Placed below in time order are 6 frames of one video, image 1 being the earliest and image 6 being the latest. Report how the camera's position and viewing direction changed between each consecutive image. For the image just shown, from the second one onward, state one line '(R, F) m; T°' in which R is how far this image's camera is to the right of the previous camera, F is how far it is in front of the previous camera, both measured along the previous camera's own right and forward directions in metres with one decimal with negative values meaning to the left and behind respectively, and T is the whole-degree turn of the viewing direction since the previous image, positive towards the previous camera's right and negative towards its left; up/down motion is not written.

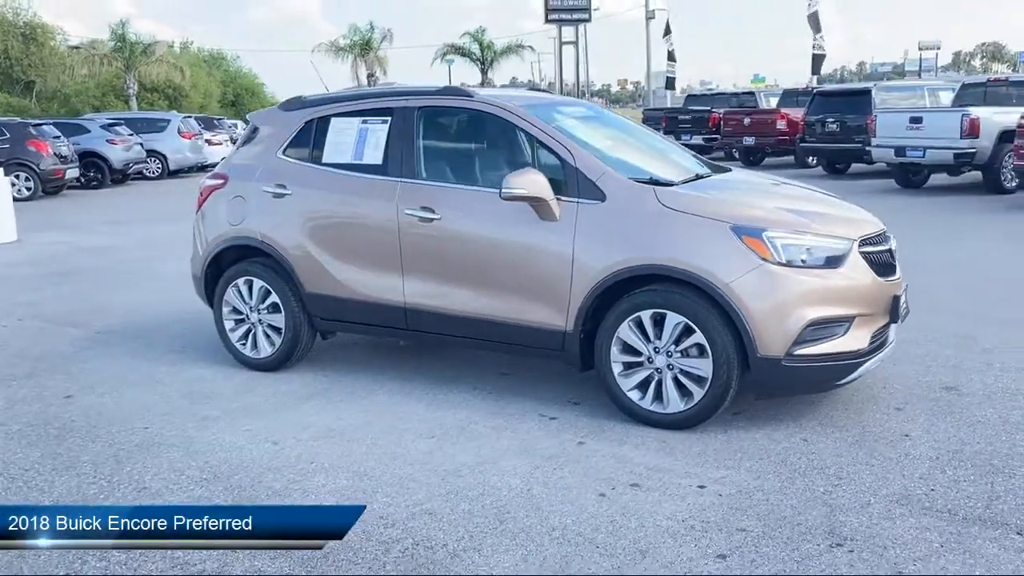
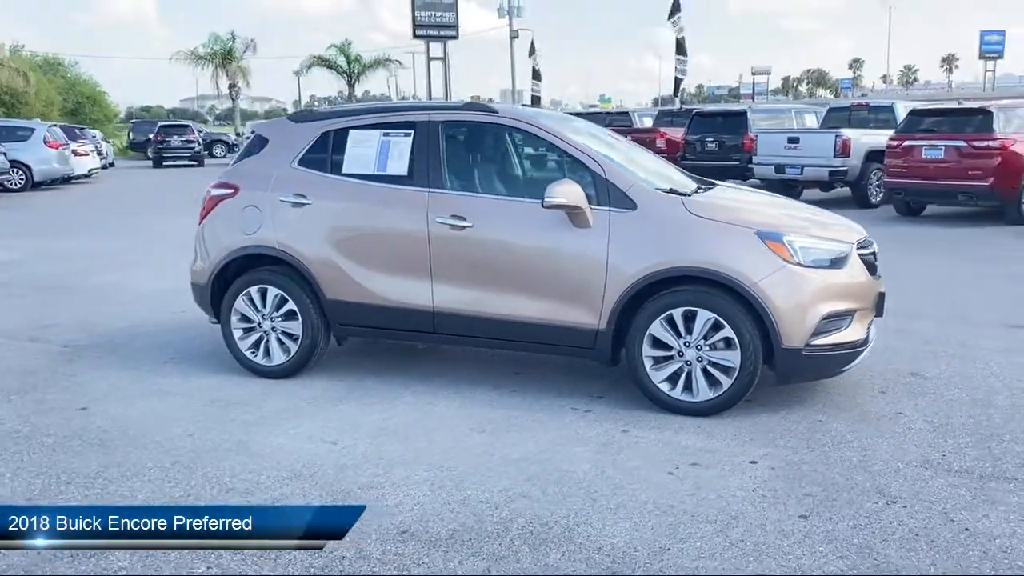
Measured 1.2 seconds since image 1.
(-1.2, -0.3) m; +9°
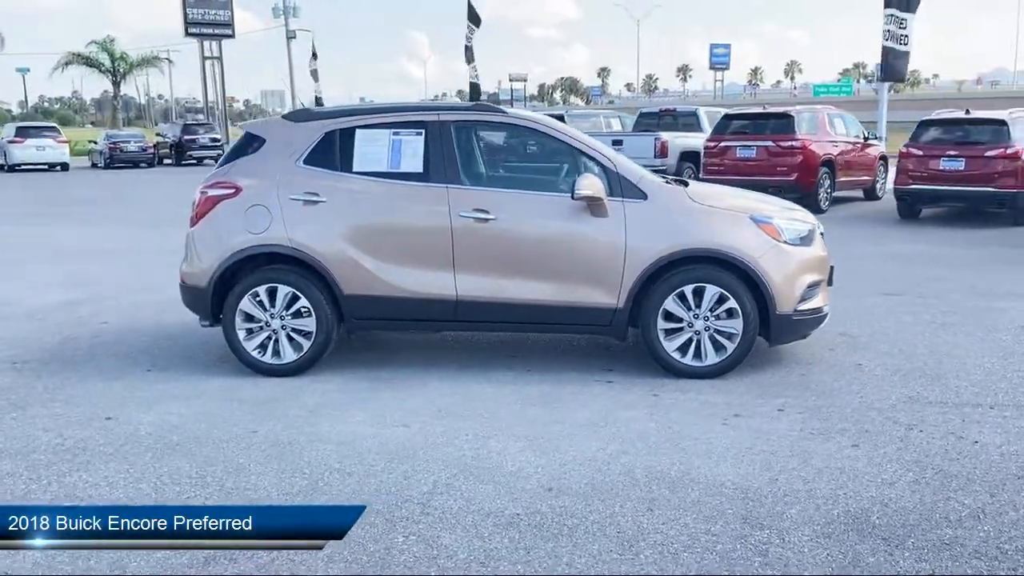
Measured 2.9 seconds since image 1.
(-1.8, -0.3) m; +15°
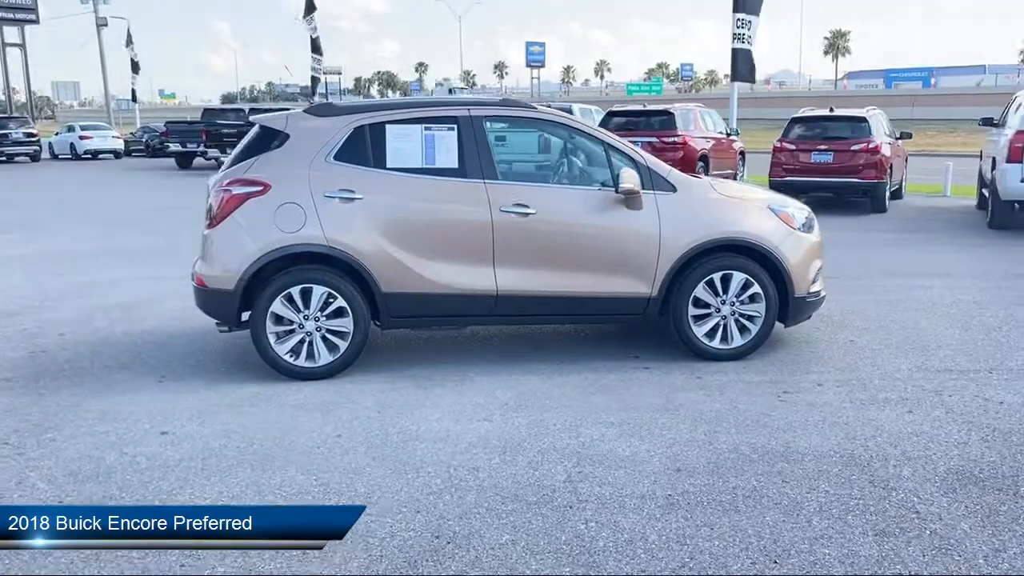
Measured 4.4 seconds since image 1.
(-1.6, +0.1) m; +12°
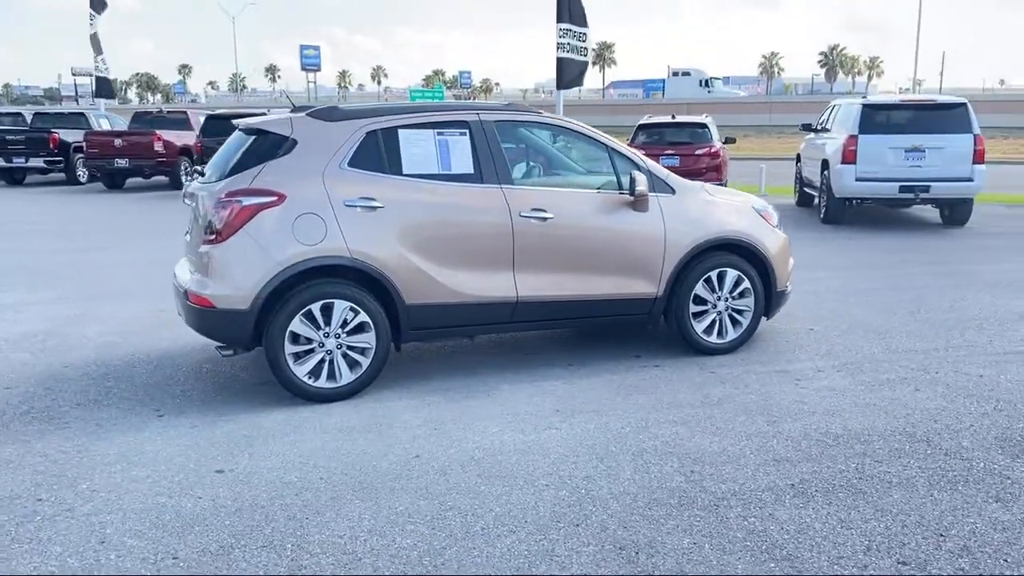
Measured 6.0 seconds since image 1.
(-1.7, +0.3) m; +14°
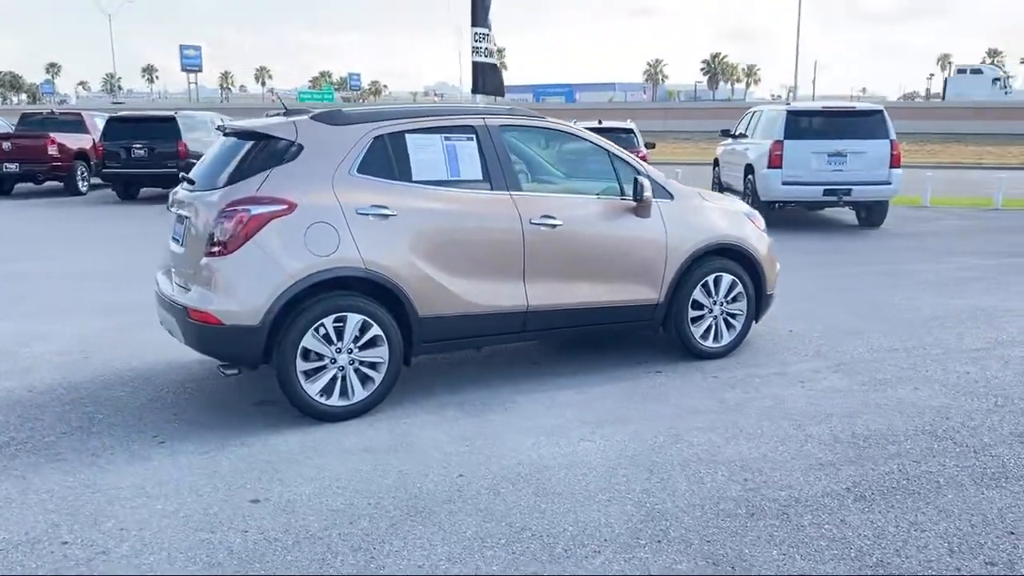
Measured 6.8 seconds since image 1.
(-0.8, +0.2) m; +7°
